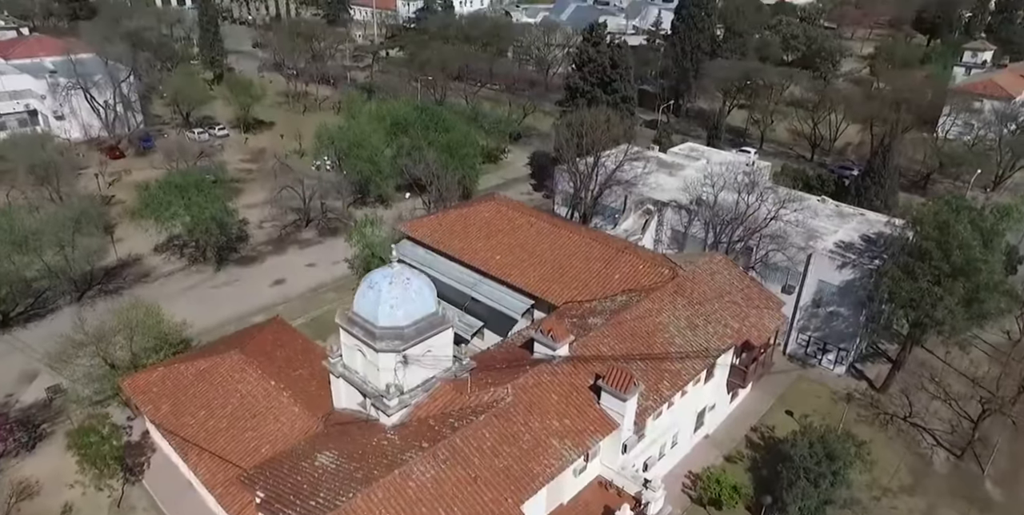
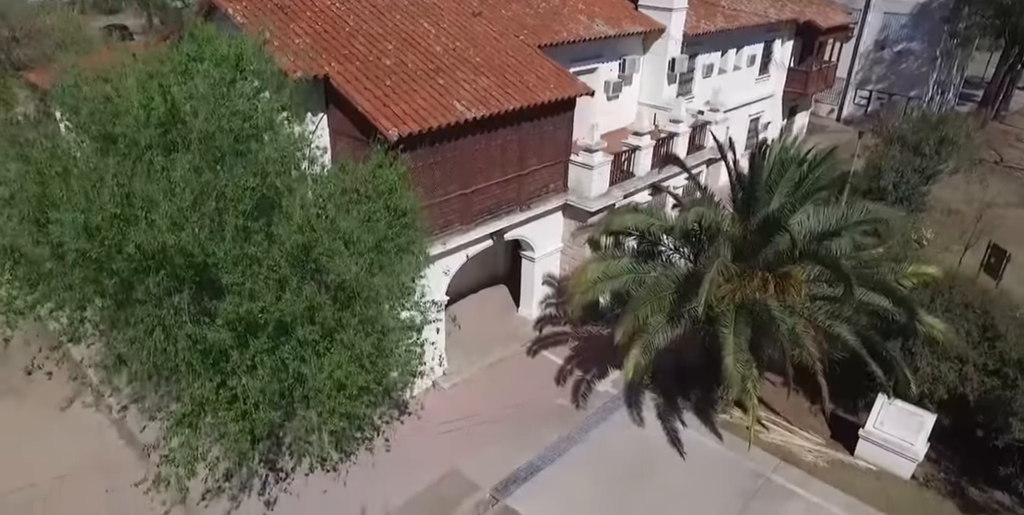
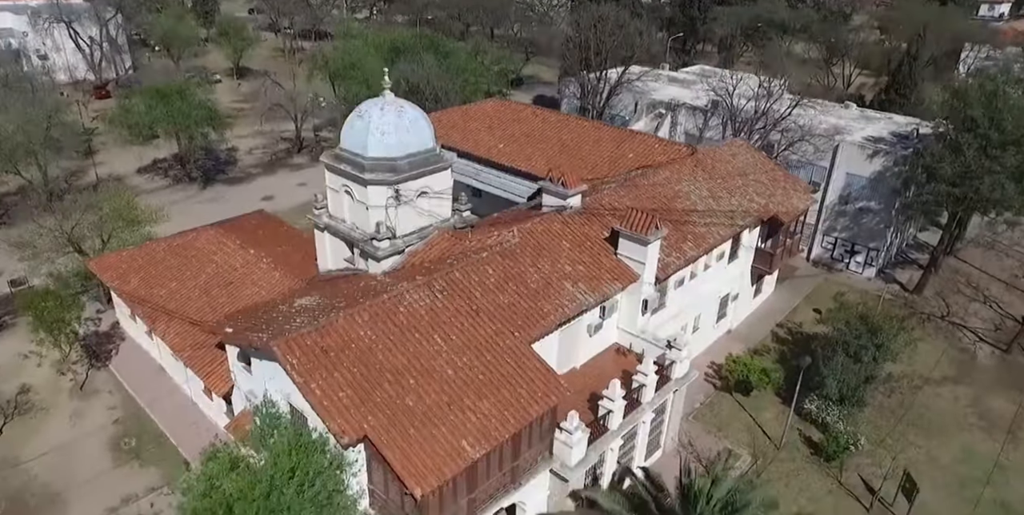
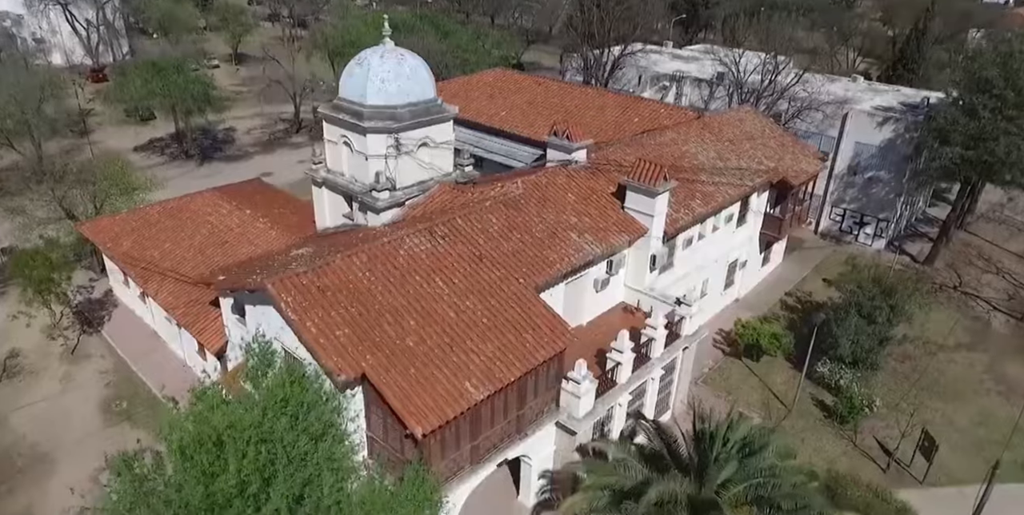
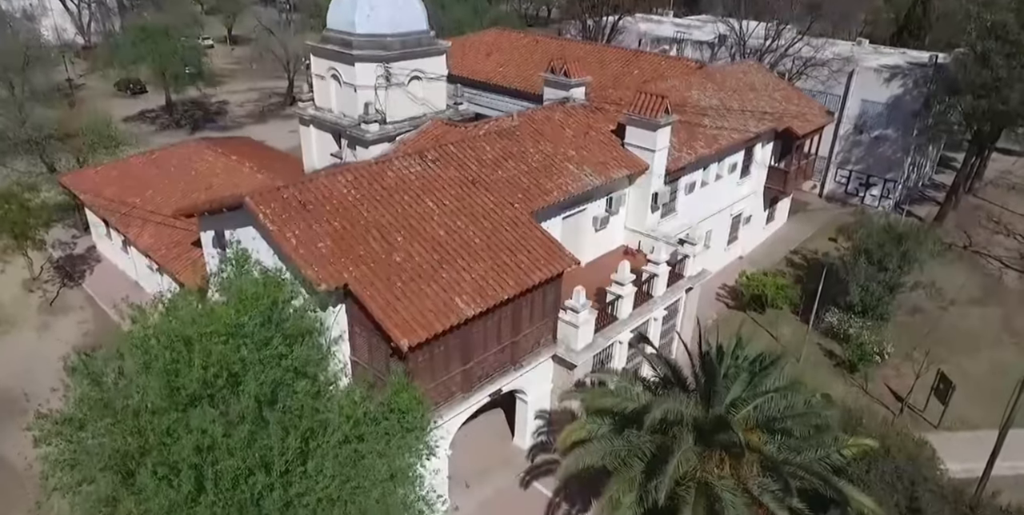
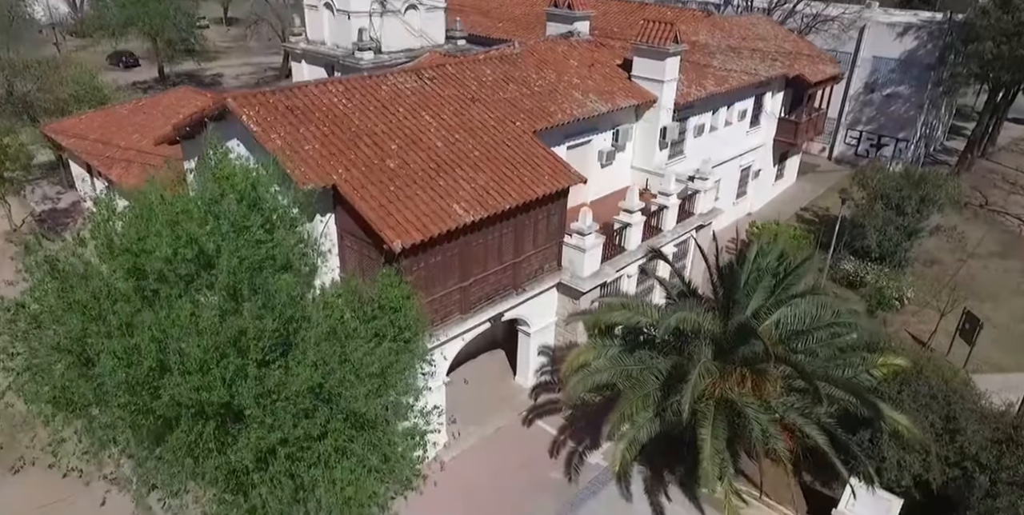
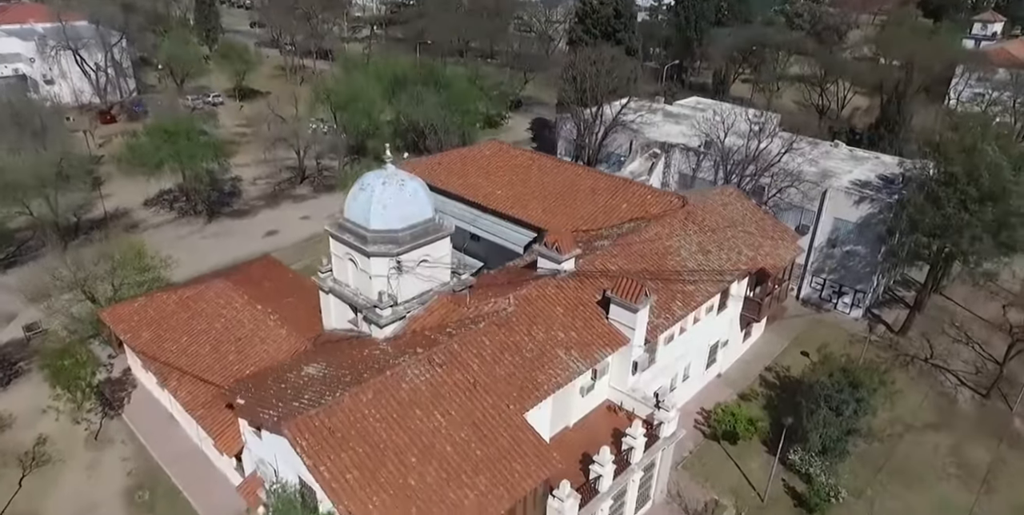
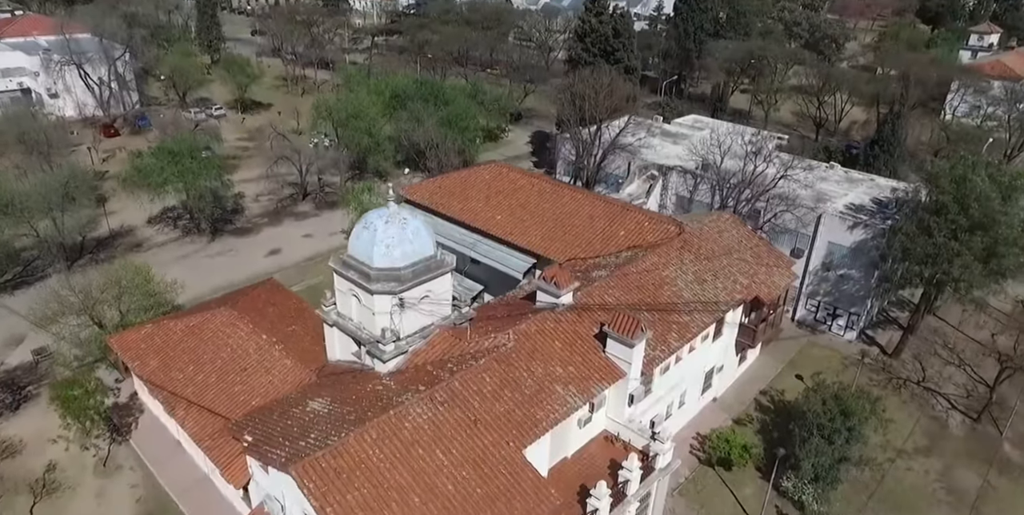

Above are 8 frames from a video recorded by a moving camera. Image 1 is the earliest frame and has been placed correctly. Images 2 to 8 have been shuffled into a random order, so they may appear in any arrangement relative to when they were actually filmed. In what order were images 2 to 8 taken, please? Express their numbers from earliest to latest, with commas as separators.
8, 7, 3, 4, 5, 6, 2
